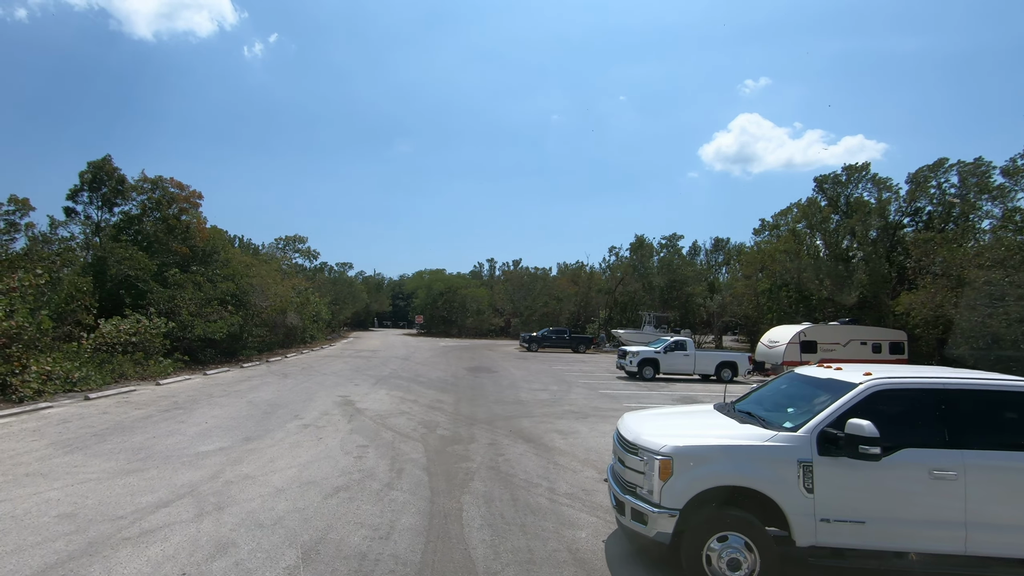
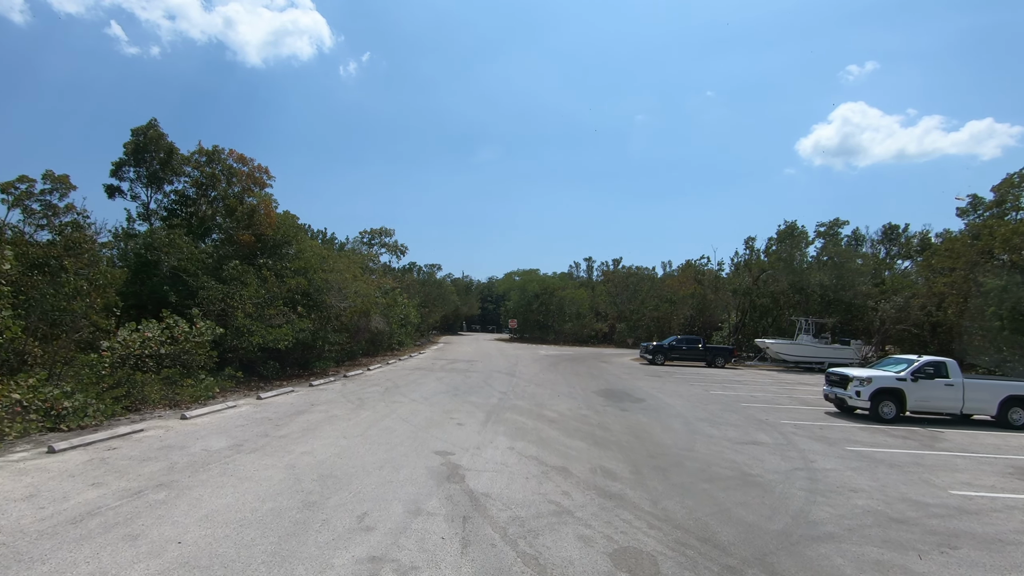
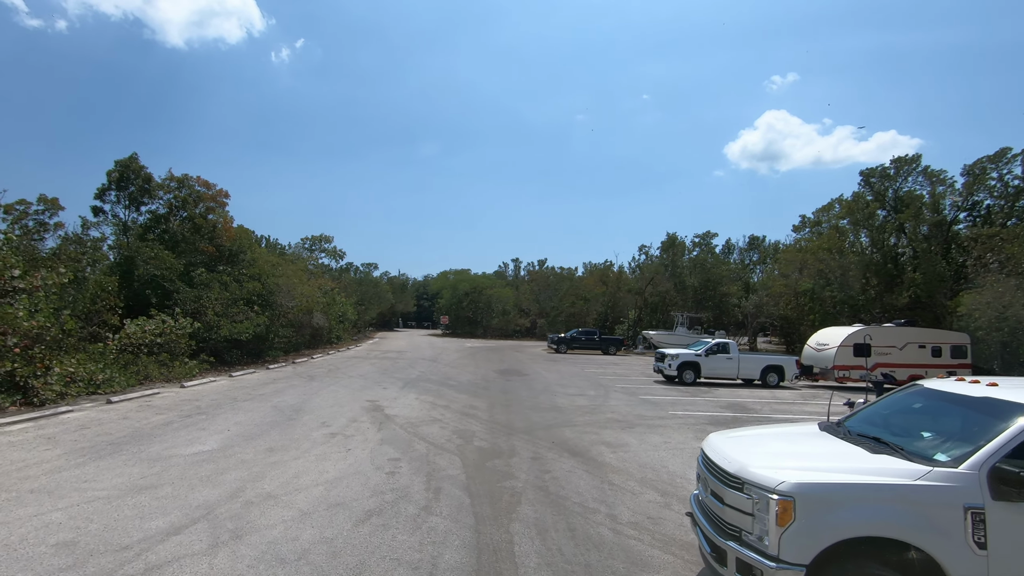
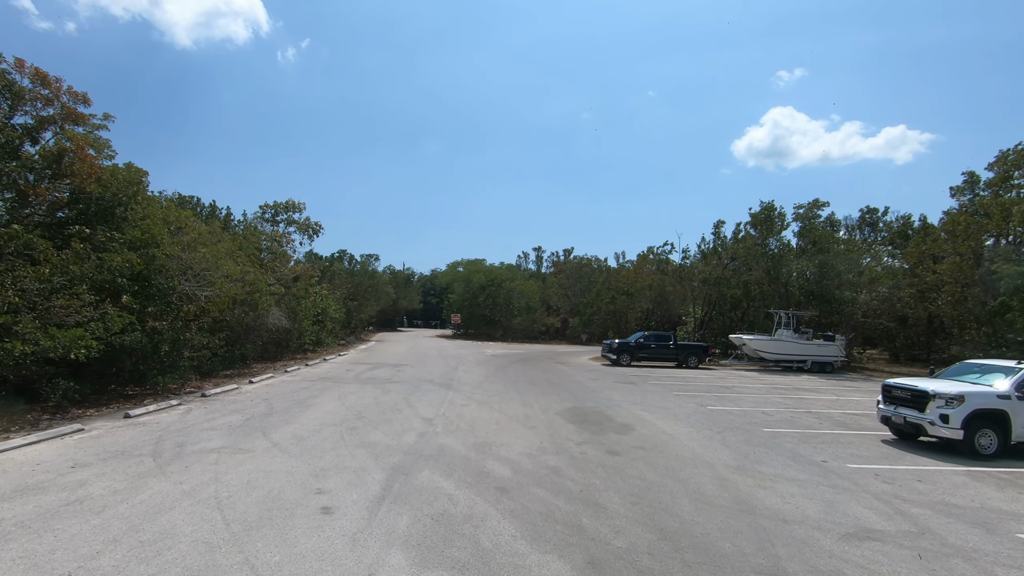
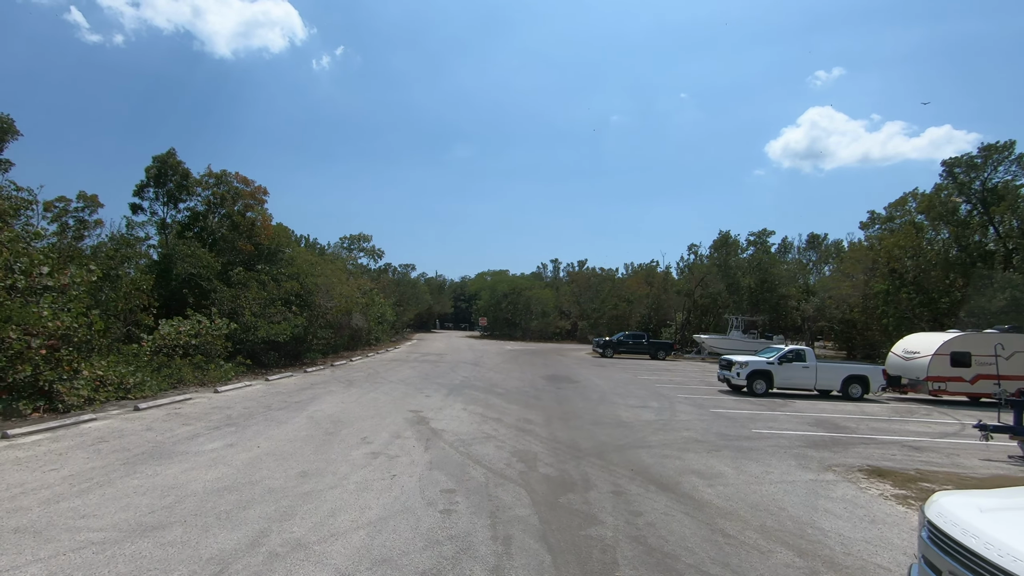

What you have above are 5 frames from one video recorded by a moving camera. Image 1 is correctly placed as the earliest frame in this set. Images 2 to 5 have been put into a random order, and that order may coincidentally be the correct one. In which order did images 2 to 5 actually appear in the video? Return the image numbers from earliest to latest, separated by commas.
3, 5, 2, 4
